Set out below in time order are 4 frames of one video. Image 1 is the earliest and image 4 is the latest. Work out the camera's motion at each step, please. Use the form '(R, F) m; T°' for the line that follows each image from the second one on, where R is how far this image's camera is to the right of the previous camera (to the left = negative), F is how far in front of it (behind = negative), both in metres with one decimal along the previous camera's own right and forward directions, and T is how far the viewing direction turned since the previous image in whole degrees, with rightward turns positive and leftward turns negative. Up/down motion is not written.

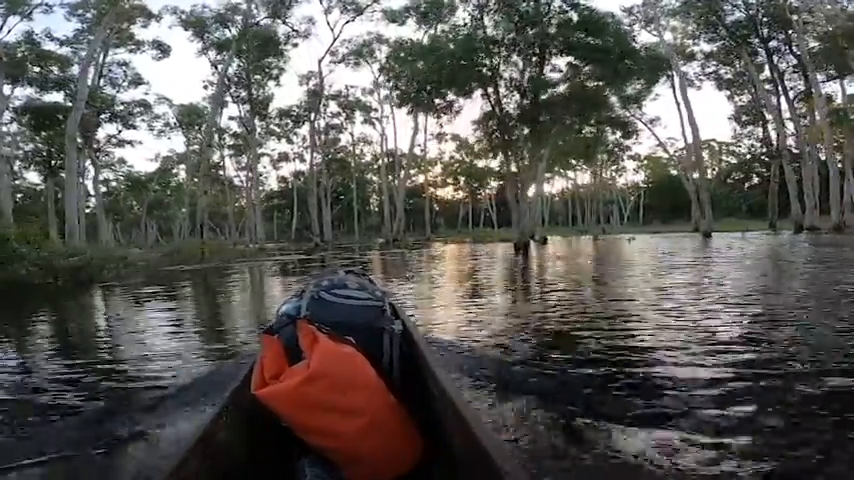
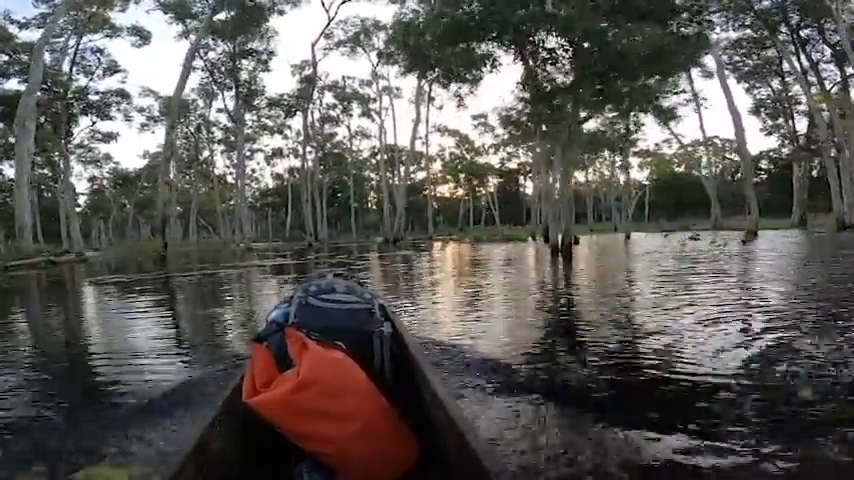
(-0.1, +0.6) m; 0°
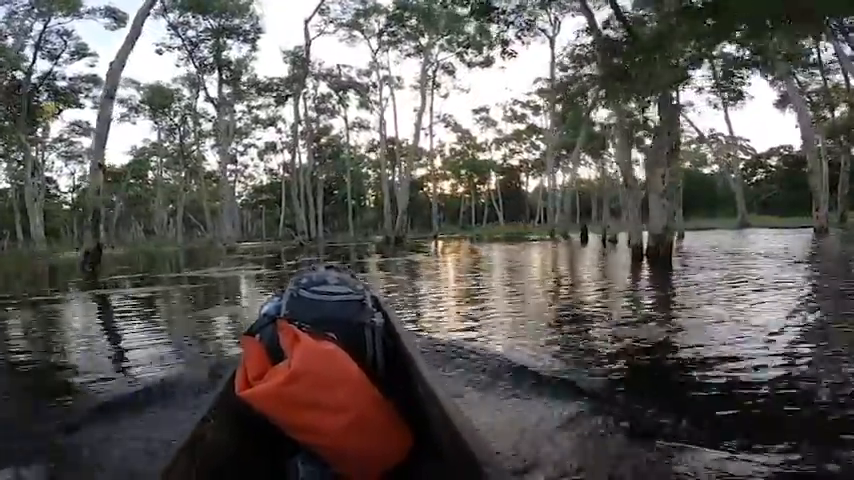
(-0.1, +0.7) m; 0°
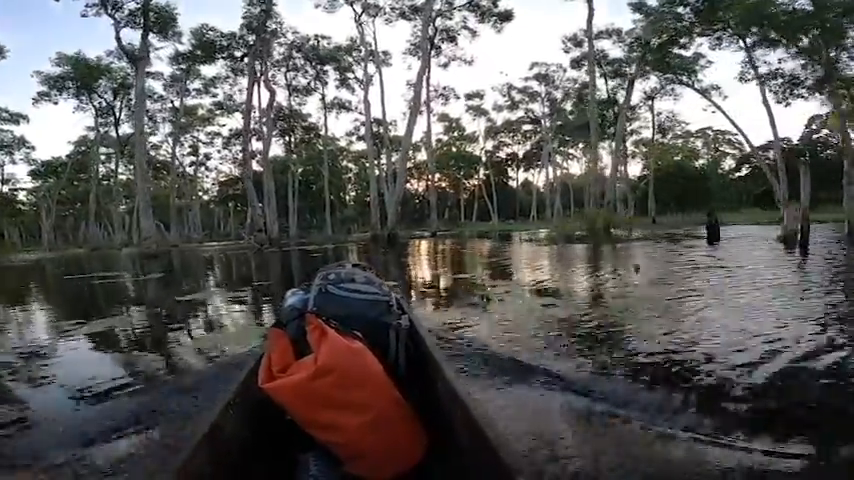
(-0.2, +1.3) m; +2°
